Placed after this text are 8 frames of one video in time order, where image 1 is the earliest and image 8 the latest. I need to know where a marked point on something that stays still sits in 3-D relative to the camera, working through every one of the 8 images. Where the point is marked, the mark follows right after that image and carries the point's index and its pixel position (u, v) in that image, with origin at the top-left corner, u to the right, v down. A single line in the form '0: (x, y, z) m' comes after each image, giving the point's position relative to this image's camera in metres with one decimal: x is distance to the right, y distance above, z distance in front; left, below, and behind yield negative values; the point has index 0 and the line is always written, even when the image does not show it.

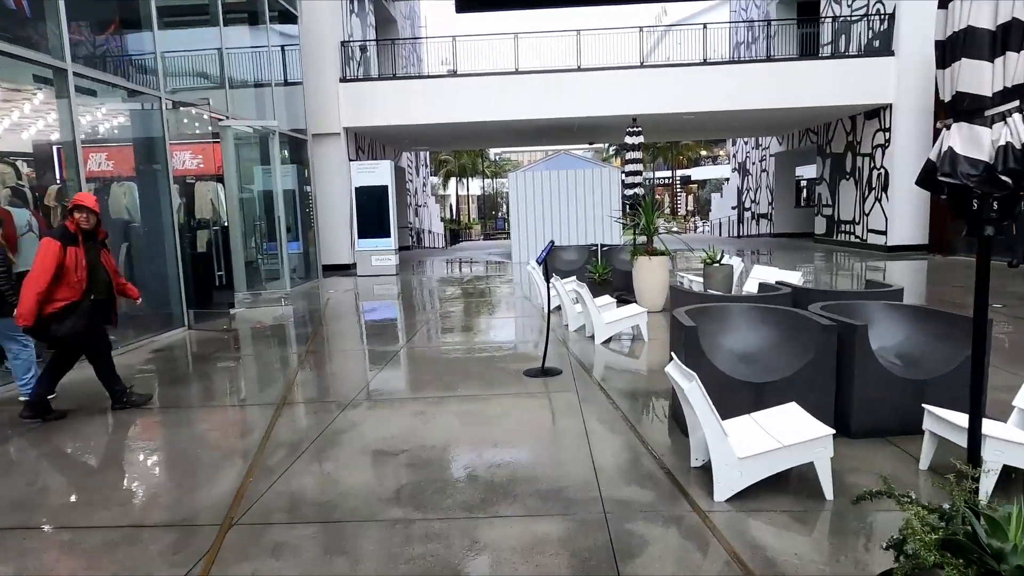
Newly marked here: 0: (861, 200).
0: (+8.9, +2.3, +16.3) m
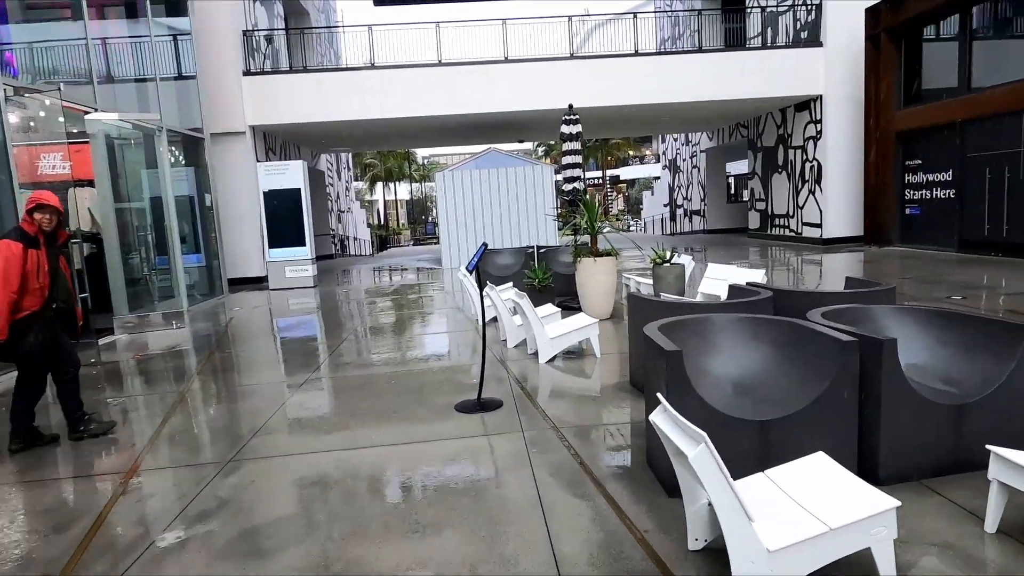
0: (+7.2, +2.4, +16.1) m
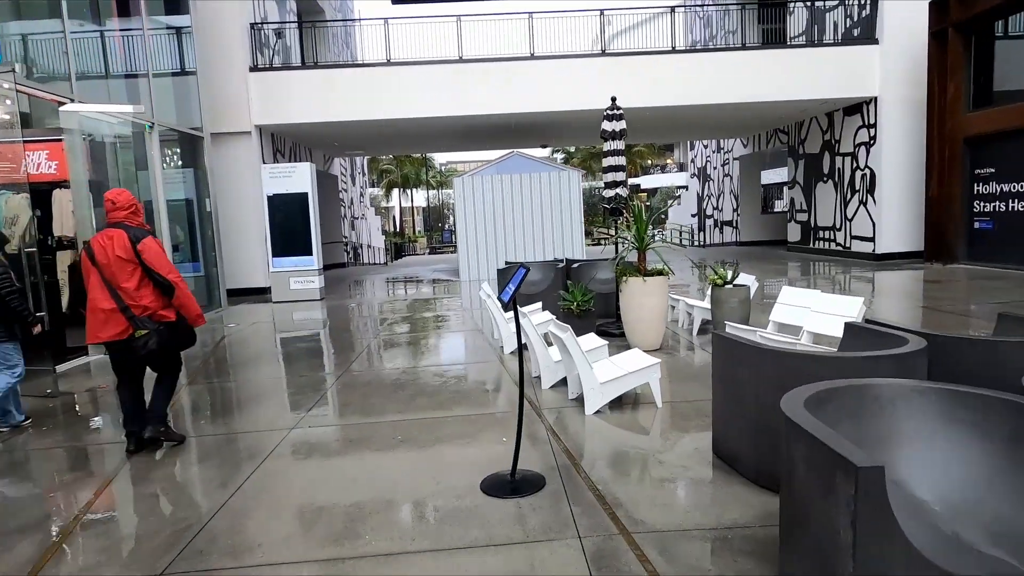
0: (+7.7, +2.0, +14.8) m
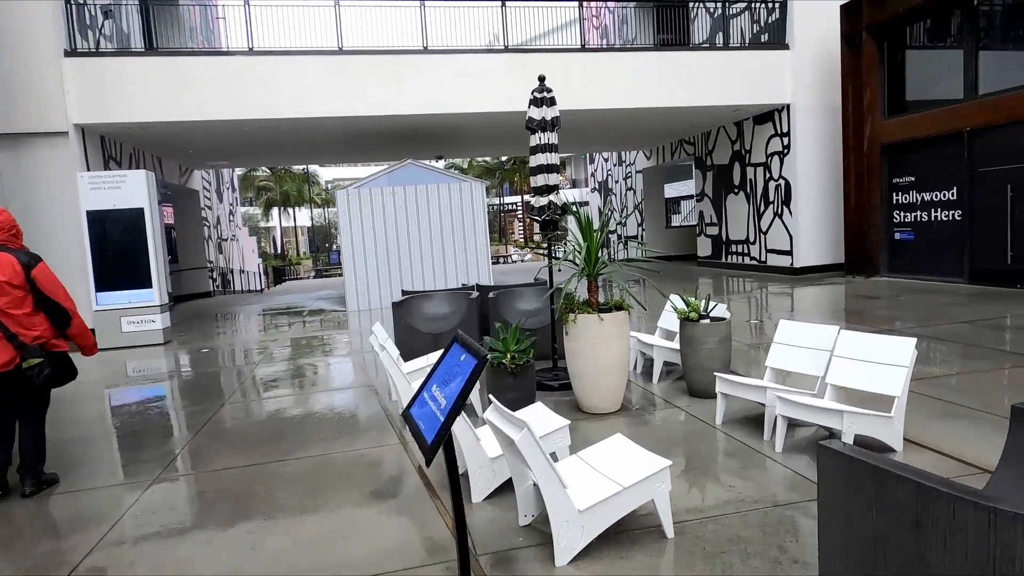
0: (+5.5, +1.6, +14.2) m
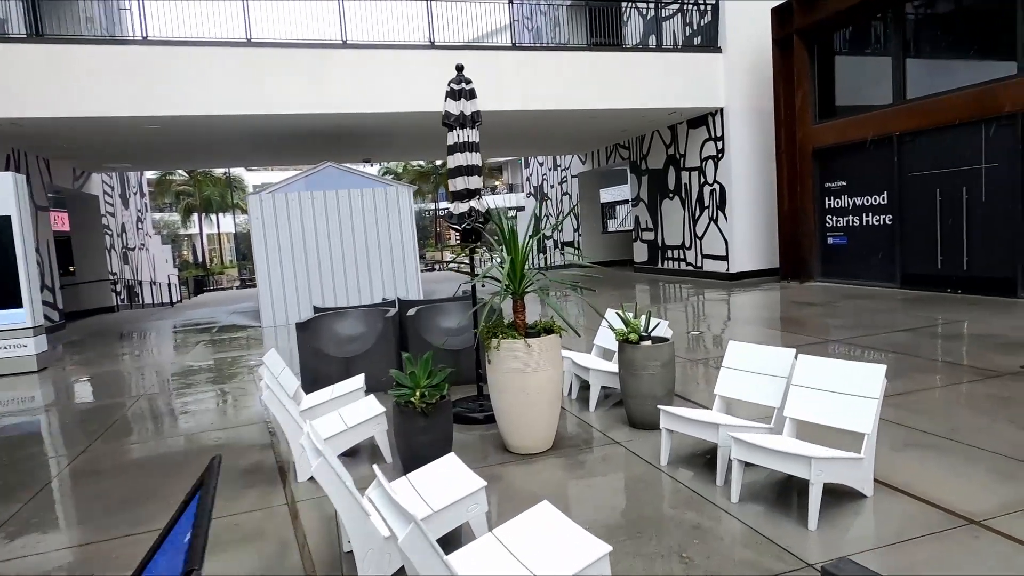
0: (+4.0, +1.5, +14.1) m
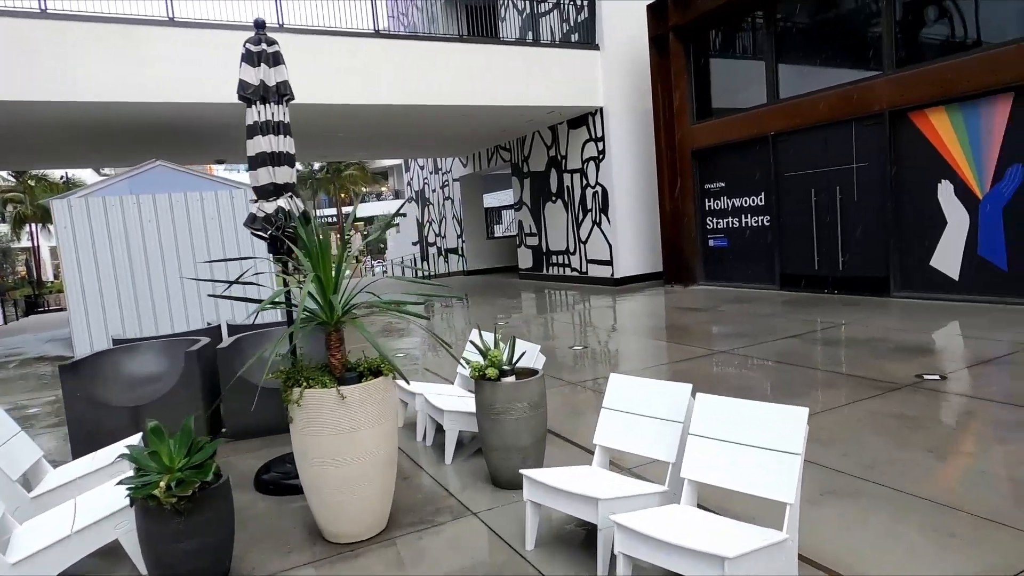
0: (+1.3, +1.3, +13.5) m
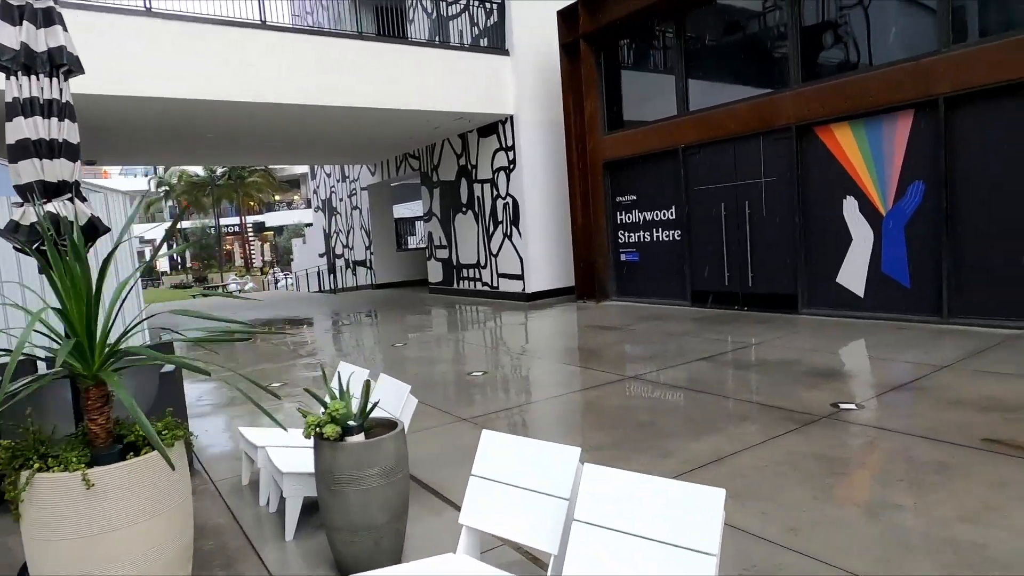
0: (-0.5, +1.0, +12.9) m
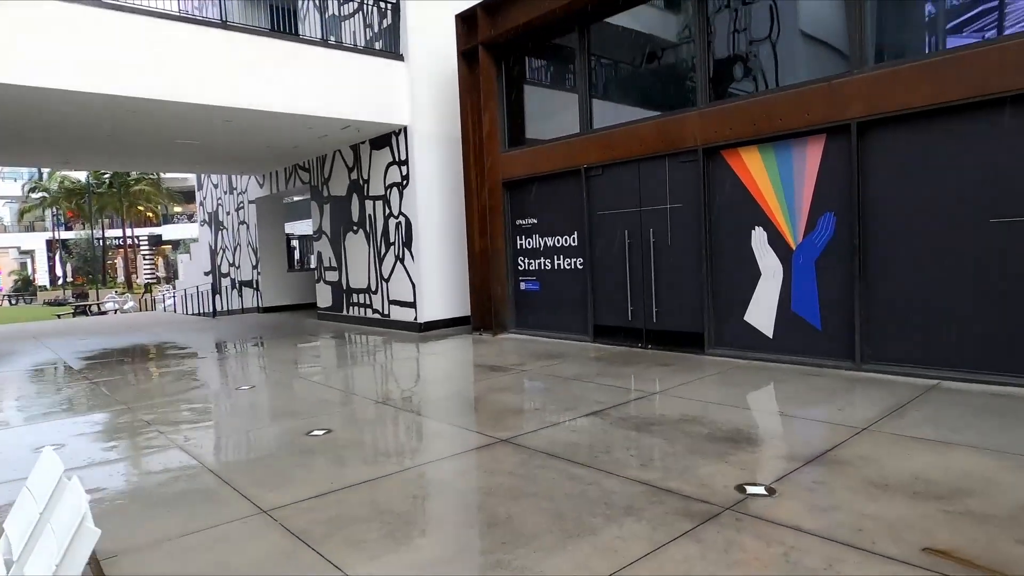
0: (-2.5, +0.5, +11.7) m
